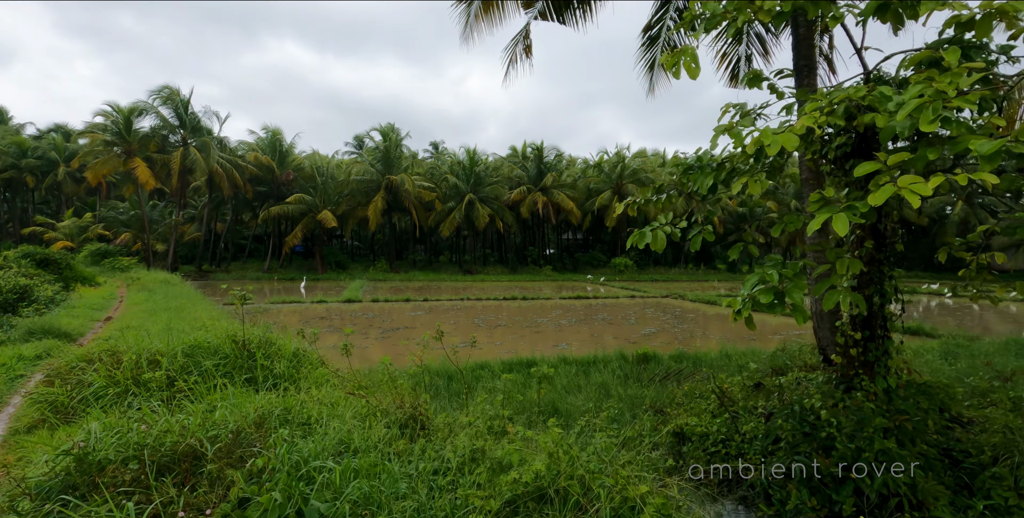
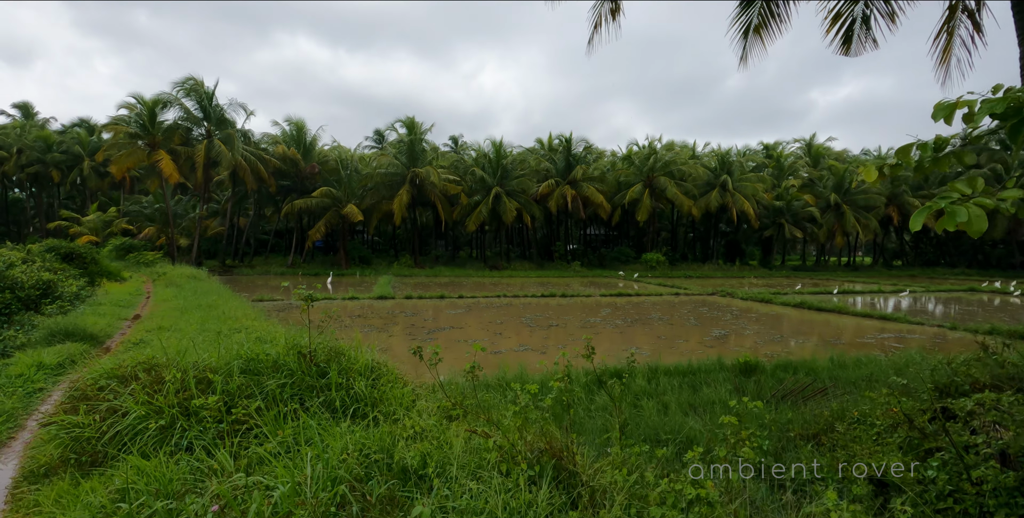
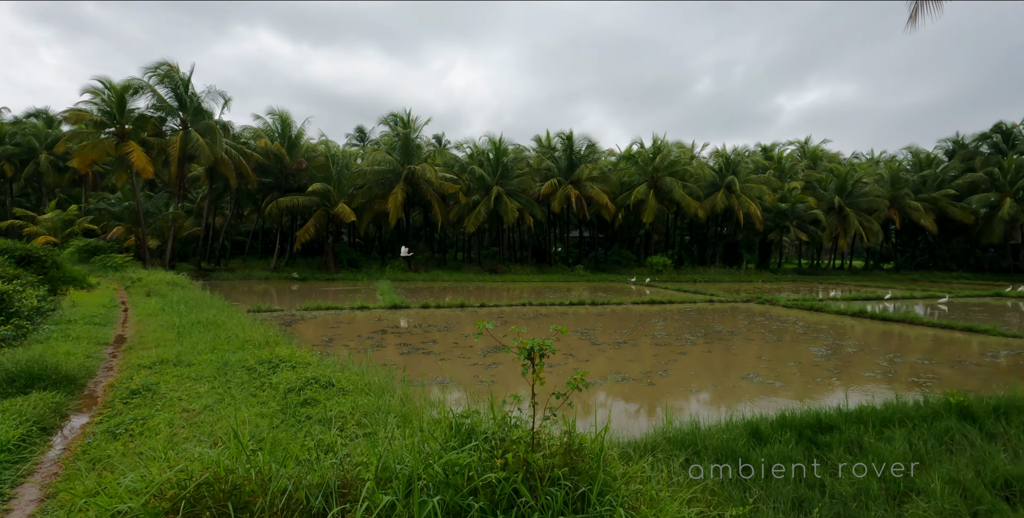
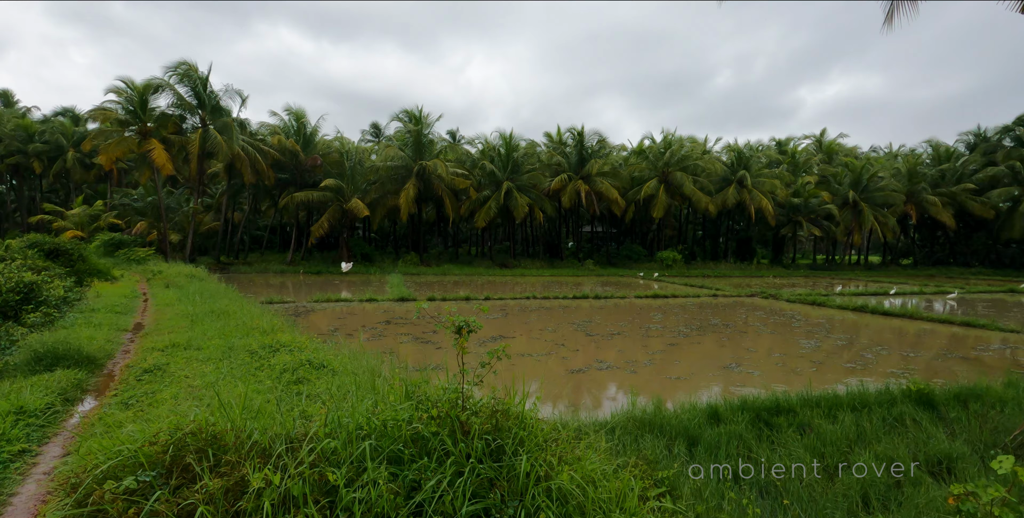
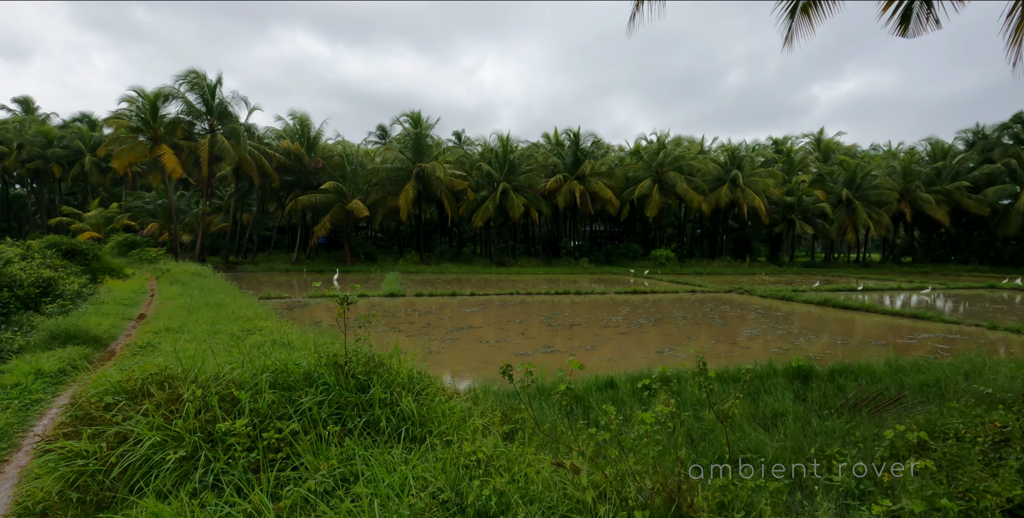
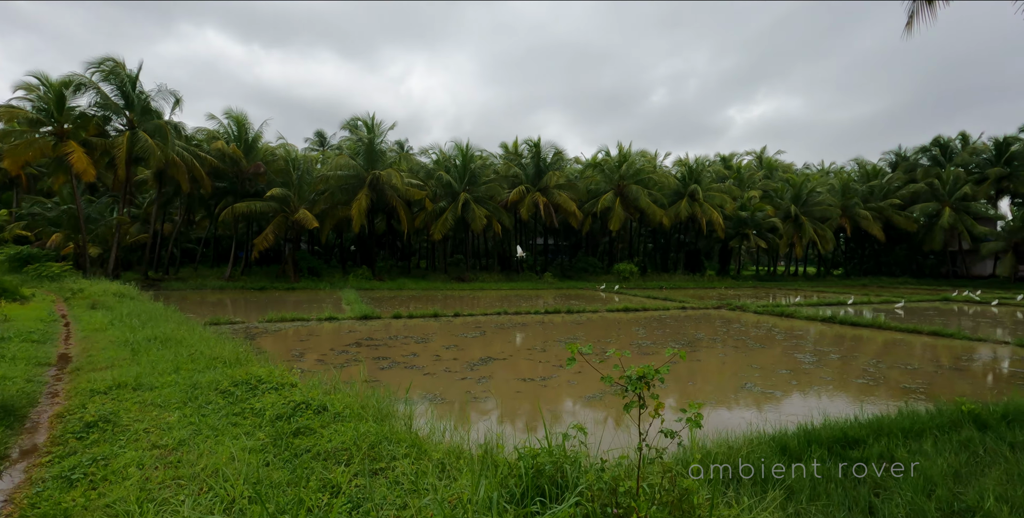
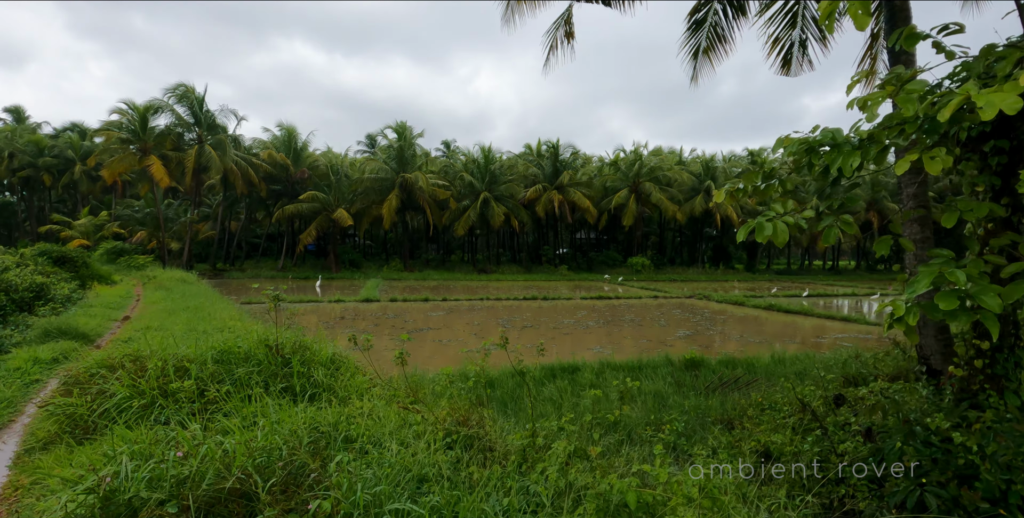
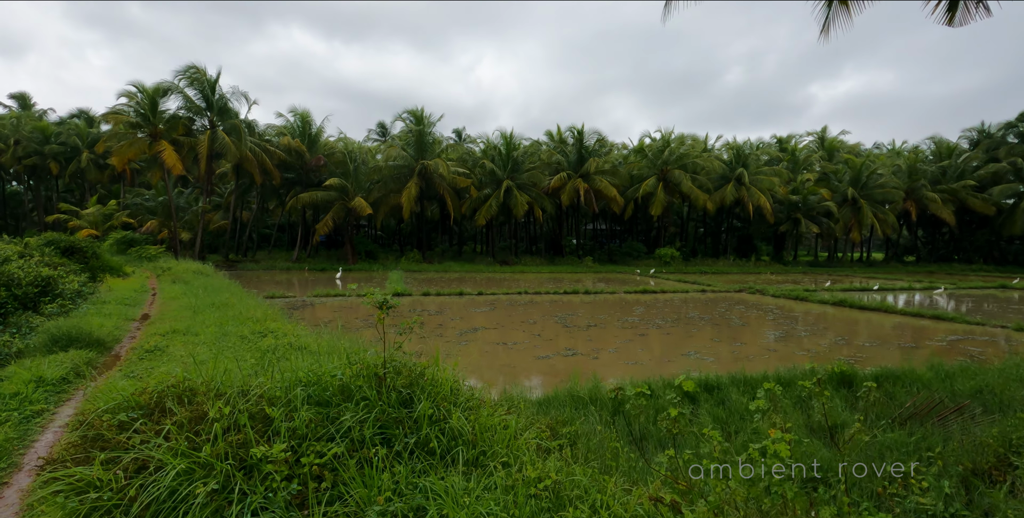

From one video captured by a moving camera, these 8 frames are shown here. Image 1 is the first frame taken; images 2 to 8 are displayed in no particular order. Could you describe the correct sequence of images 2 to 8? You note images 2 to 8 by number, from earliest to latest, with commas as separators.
7, 2, 5, 8, 4, 3, 6
